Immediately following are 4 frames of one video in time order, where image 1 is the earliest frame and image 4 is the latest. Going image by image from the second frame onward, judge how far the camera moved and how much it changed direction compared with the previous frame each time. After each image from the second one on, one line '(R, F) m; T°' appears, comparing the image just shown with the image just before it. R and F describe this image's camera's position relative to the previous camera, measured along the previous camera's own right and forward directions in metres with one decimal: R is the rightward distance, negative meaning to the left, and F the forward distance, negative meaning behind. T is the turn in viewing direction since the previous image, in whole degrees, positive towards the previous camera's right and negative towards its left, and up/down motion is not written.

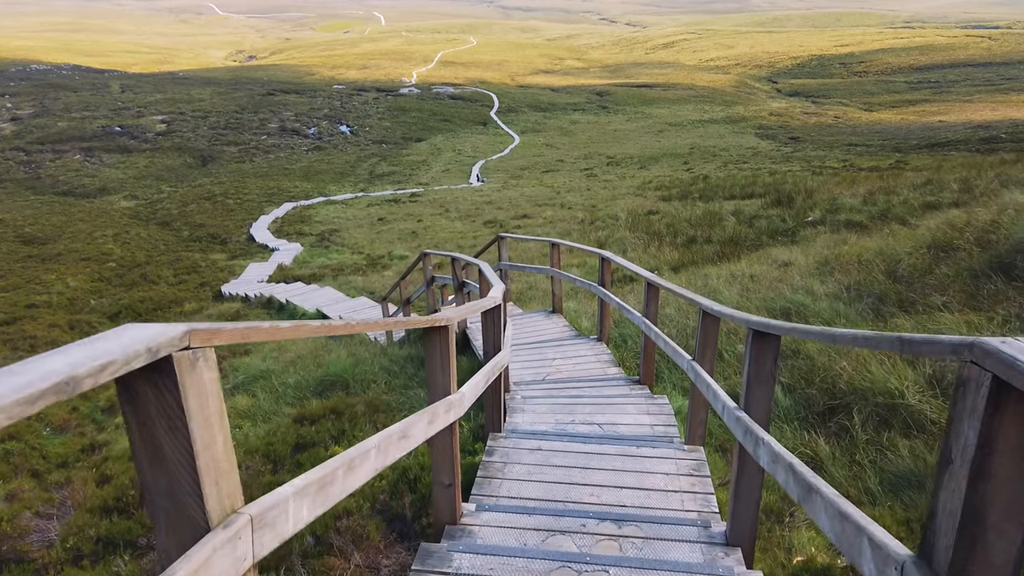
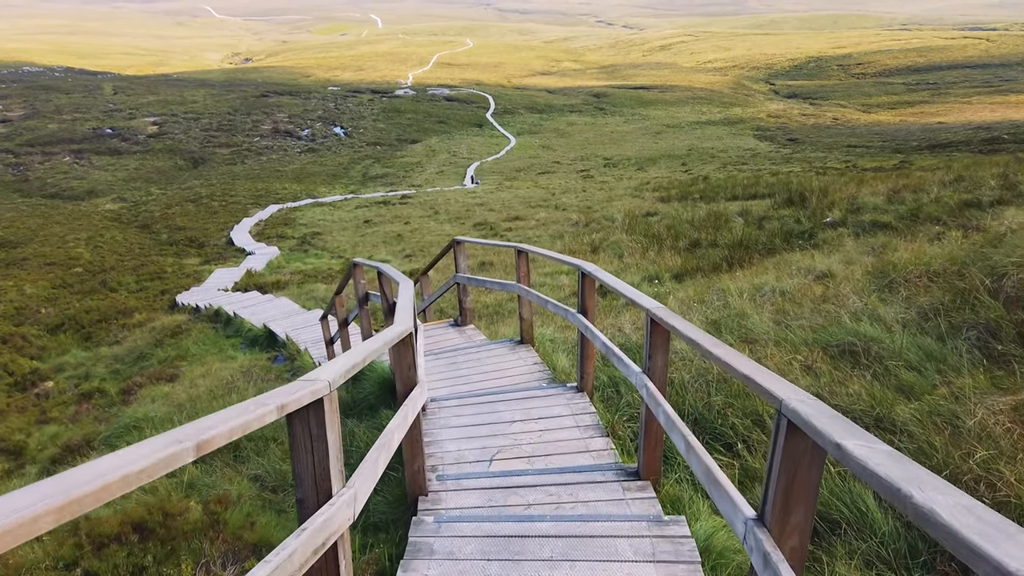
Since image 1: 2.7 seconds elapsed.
(+0.2, +1.5) m; 0°
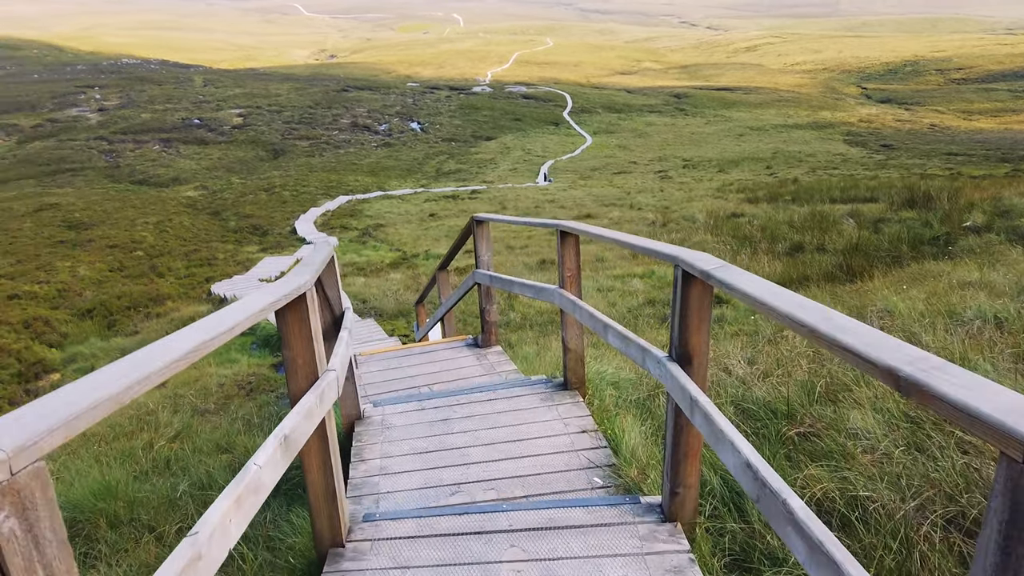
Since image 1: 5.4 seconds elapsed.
(+0.1, +1.7) m; -5°
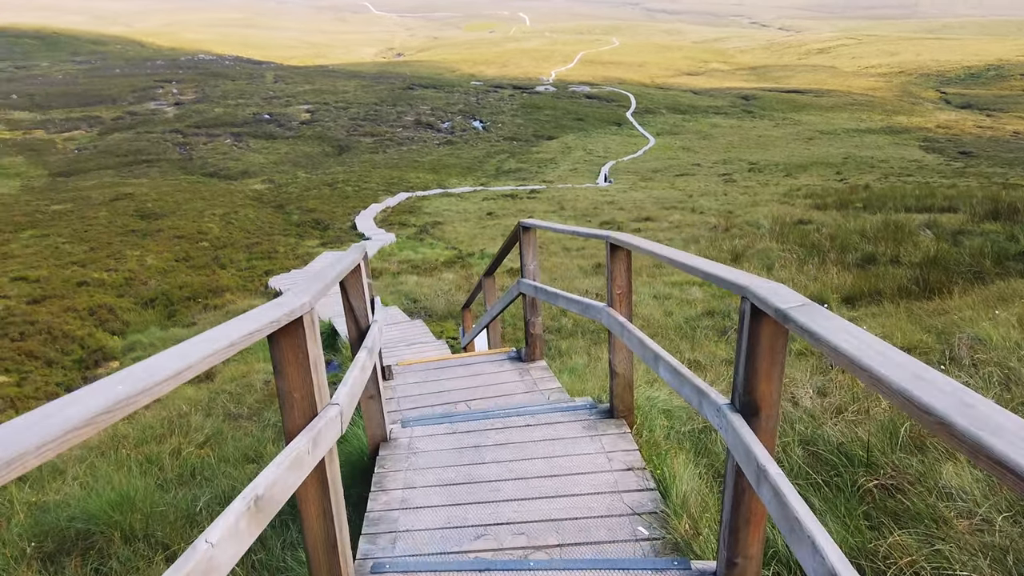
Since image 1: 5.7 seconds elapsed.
(0.0, +0.2) m; -4°
